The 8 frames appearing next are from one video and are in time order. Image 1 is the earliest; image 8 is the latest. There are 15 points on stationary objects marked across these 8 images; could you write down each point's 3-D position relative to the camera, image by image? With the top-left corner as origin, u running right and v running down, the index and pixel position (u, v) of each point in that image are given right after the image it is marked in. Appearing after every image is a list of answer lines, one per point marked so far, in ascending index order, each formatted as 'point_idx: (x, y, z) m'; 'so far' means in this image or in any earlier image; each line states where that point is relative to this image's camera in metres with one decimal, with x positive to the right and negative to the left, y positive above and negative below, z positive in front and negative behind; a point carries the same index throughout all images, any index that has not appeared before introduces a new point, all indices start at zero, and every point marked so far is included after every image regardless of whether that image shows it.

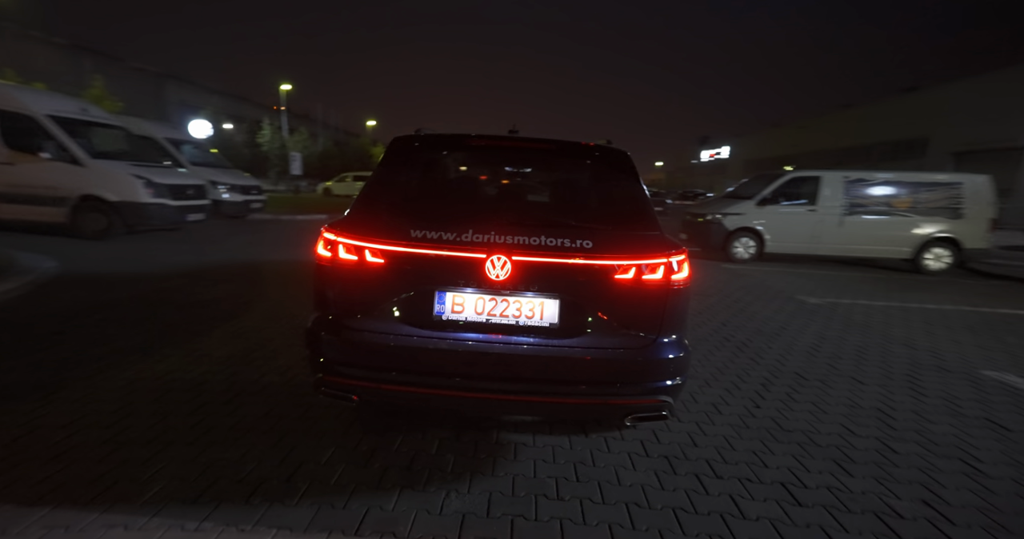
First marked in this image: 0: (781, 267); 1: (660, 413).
0: (+7.2, +0.1, +12.2) m
1: (+0.7, -0.8, +2.4) m
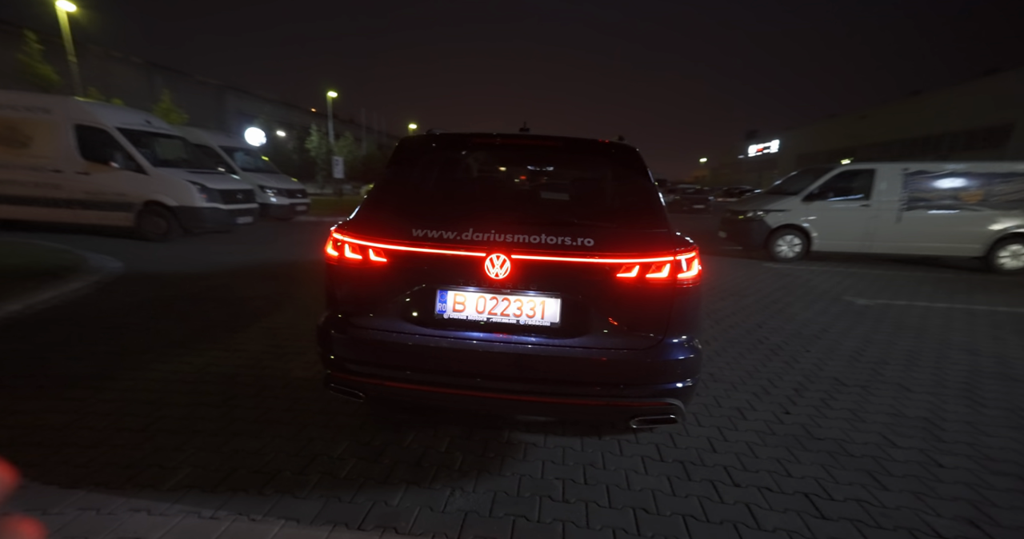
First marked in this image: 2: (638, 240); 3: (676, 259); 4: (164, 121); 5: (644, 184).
0: (+8.1, +0.1, +11.5) m
1: (+0.8, -0.8, +2.3) m
2: (+0.6, +0.1, +2.2) m
3: (+0.8, 0.0, +2.2) m
4: (-9.8, +4.2, +12.7) m
5: (+0.7, +0.5, +2.5) m
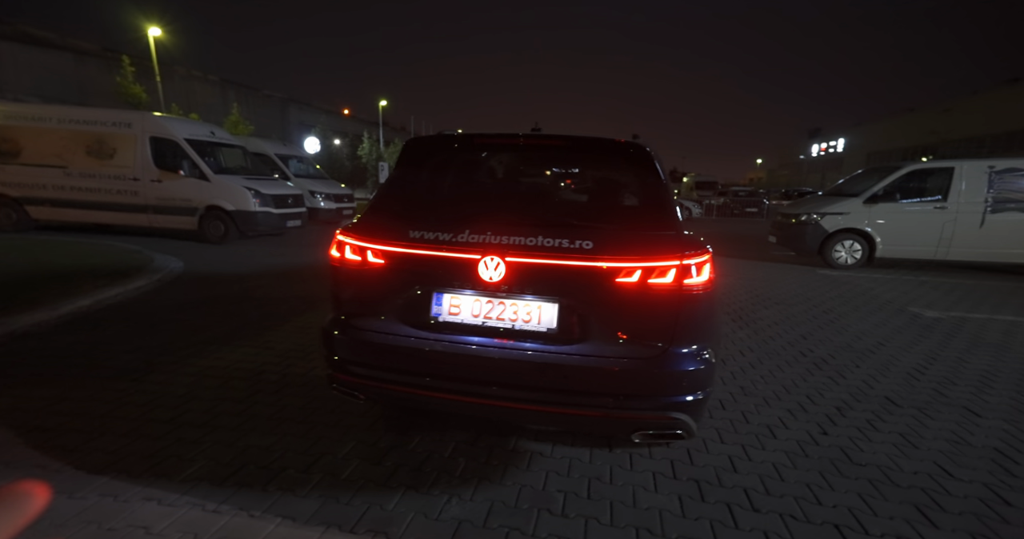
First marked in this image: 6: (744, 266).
0: (+9.0, -0.1, +10.5) m
1: (+0.8, -0.8, +2.2) m
2: (+0.6, +0.1, +2.0) m
3: (+0.8, 0.0, +2.0) m
4: (-8.6, +4.2, +13.6) m
5: (+0.7, +0.4, +2.3) m
6: (+5.4, +0.1, +10.2) m
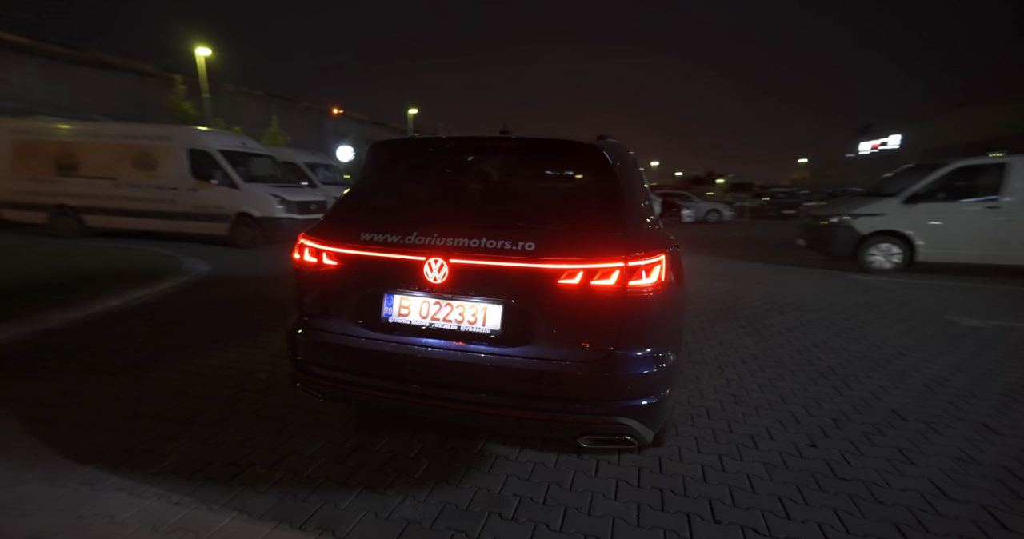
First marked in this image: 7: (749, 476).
0: (+9.3, -0.2, +9.9) m
1: (+0.5, -0.8, +2.1) m
2: (+0.3, +0.1, +2.0) m
3: (+0.5, 0.0, +2.0) m
4: (-8.0, +4.0, +14.2) m
5: (+0.5, +0.4, +2.3) m
6: (+5.7, 0.0, +9.8) m
7: (+1.3, -1.2, +2.6) m
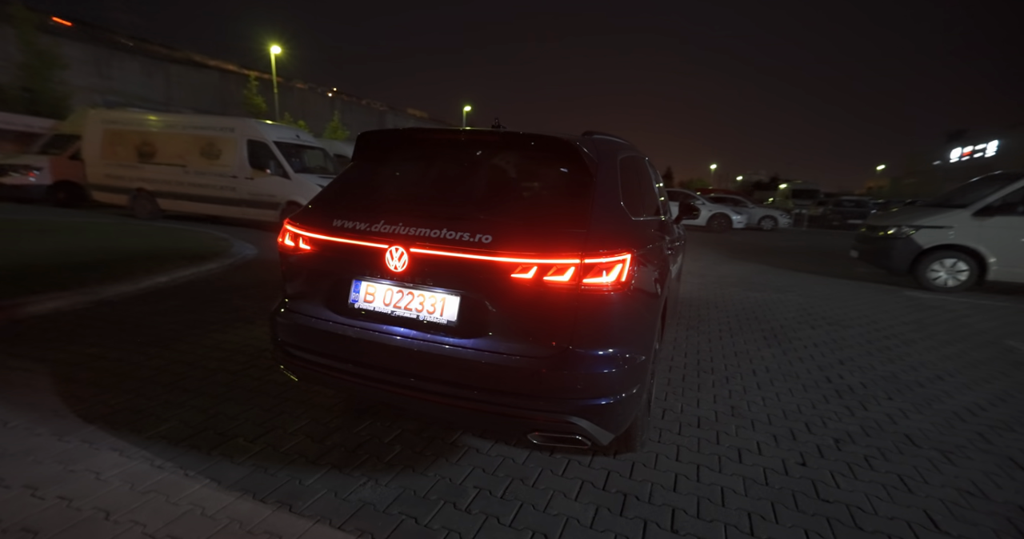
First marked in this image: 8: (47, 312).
0: (+9.9, -0.6, +8.9) m
1: (+0.3, -0.8, +2.1) m
2: (+0.1, +0.1, +2.0) m
3: (+0.3, 0.0, +1.9) m
4: (-6.7, +4.5, +15.0) m
5: (+0.4, +0.4, +2.3) m
6: (+6.2, -0.3, +9.2) m
7: (+1.1, -1.2, +2.4) m
8: (-4.6, -0.4, +4.6) m
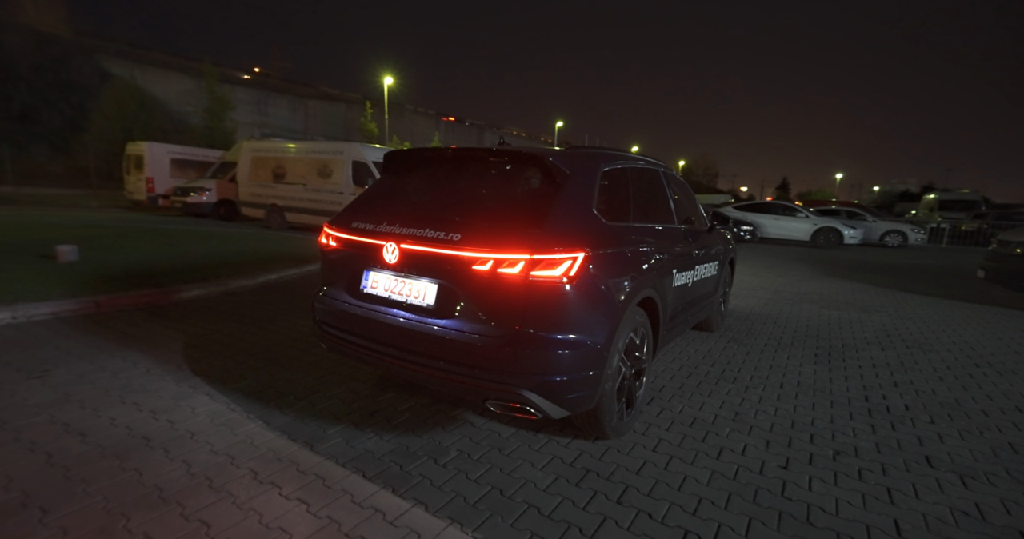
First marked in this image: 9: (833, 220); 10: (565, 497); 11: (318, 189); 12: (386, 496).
0: (+10.9, -1.0, +7.1) m
1: (+0.1, -0.8, +2.4) m
2: (-0.1, +0.2, +2.4) m
3: (+0.1, +0.1, +2.3) m
4: (-3.9, +4.2, +16.6) m
5: (+0.2, +0.4, +2.6) m
6: (+7.4, -0.6, +8.1) m
7: (+1.0, -1.2, +2.6) m
8: (-4.1, -0.4, +5.9) m
9: (+13.9, +2.2, +19.5) m
10: (+0.3, -1.2, +2.3) m
11: (-6.8, +2.8, +15.6) m
12: (-0.7, -1.2, +2.3) m
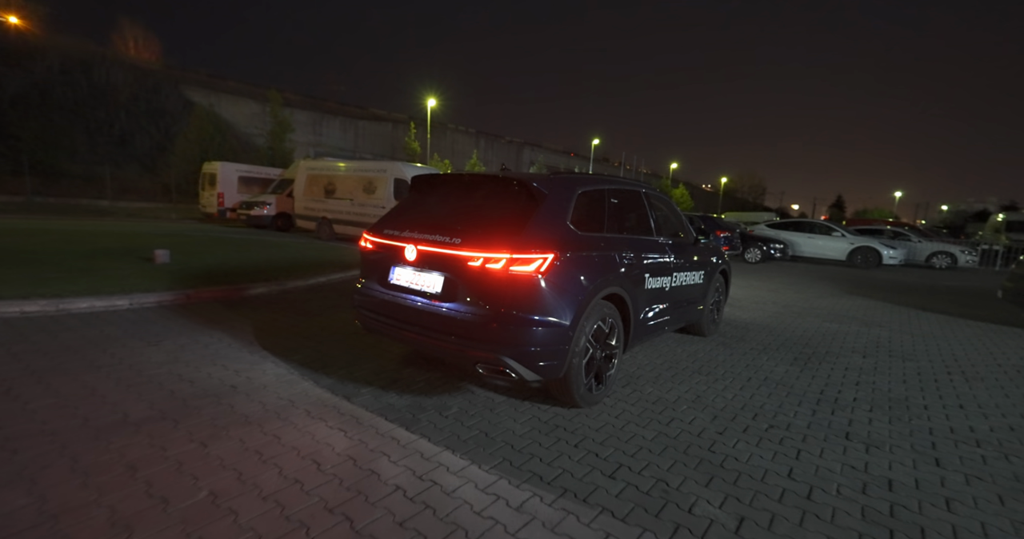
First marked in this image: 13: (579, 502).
0: (+11.1, -1.4, +6.9) m
1: (0.0, -0.7, +3.2) m
2: (-0.1, +0.2, +3.2) m
3: (0.0, +0.1, +3.1) m
4: (-2.7, +3.8, +17.8) m
5: (+0.2, +0.5, +3.4) m
6: (+7.7, -0.9, +8.2) m
7: (+0.9, -1.2, +3.2) m
8: (-3.9, -0.4, +7.0) m
9: (+15.3, +1.3, +19.2) m
10: (+0.1, -1.2, +3.1) m
11: (-5.7, +2.5, +17.0) m
12: (-0.8, -1.1, +3.1) m
13: (+0.4, -1.3, +2.4) m
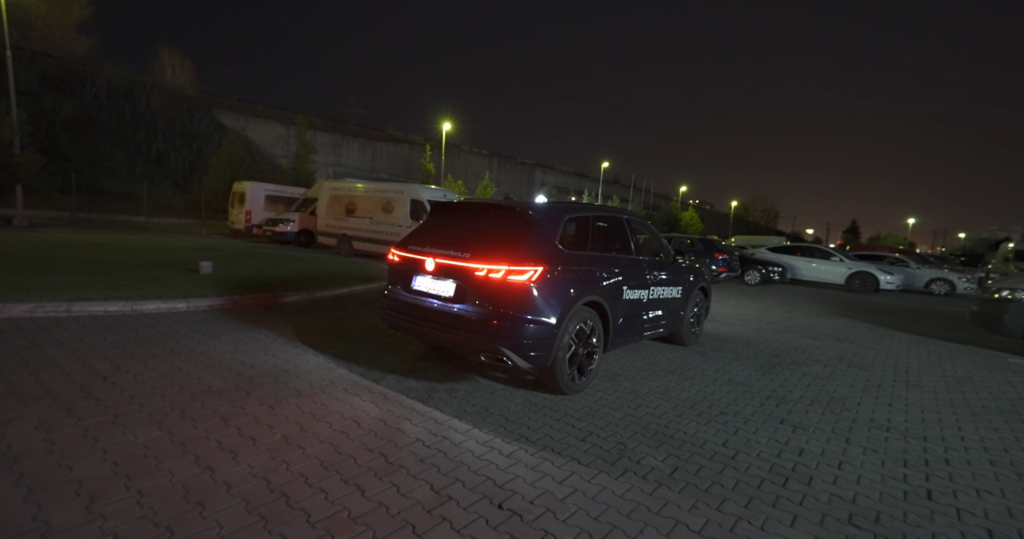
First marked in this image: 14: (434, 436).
0: (+11.1, -1.9, +7.4) m
1: (0.0, -0.8, +4.0) m
2: (-0.2, +0.1, +4.0) m
3: (0.0, 0.0, +3.9) m
4: (-2.3, +3.1, +18.9) m
5: (+0.2, +0.4, +4.3) m
6: (+7.8, -1.4, +8.9) m
7: (+0.8, -1.3, +4.0) m
8: (-3.9, -0.6, +7.9) m
9: (+15.6, +0.2, +19.7) m
10: (+0.1, -1.3, +3.9) m
11: (-5.3, +1.9, +18.1) m
12: (-0.8, -1.2, +4.0) m
13: (+0.3, -1.3, +3.2) m
14: (-0.6, -1.3, +3.4) m
